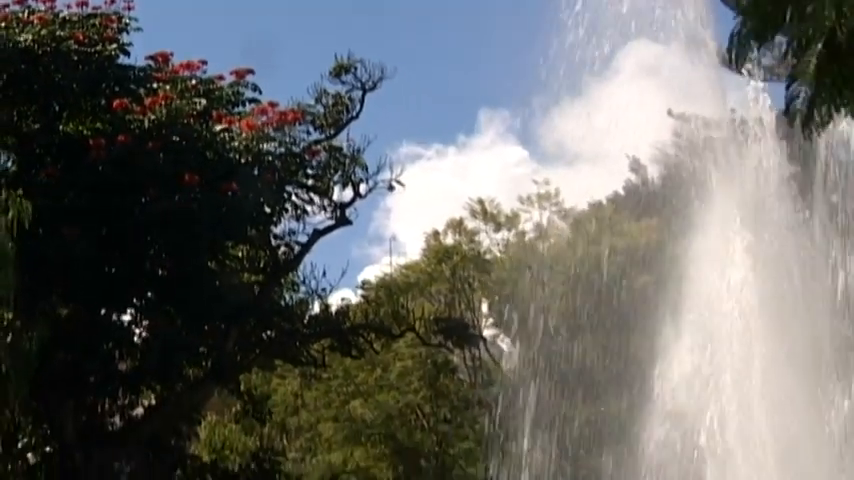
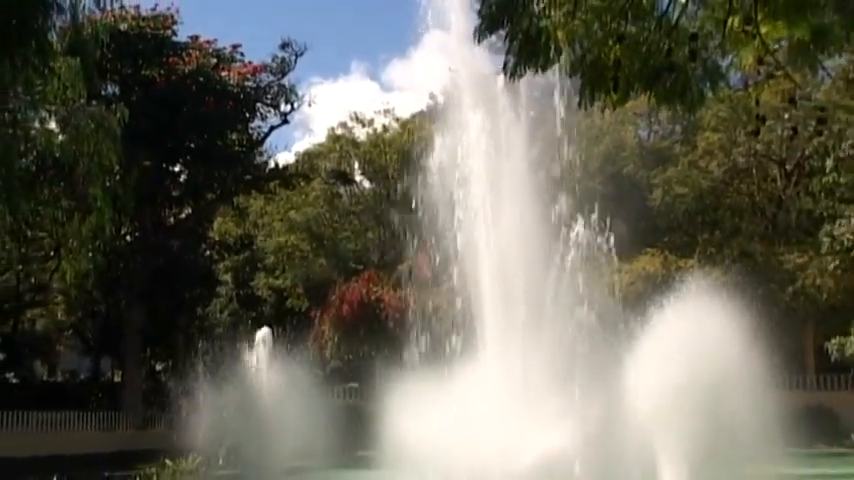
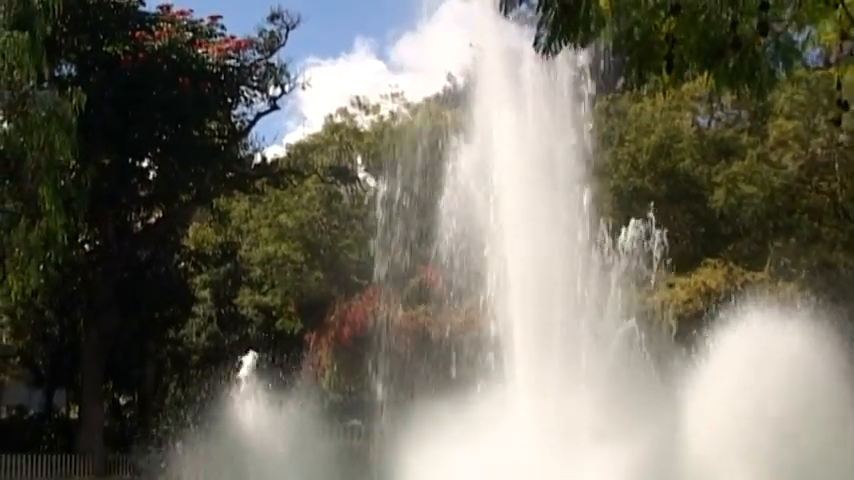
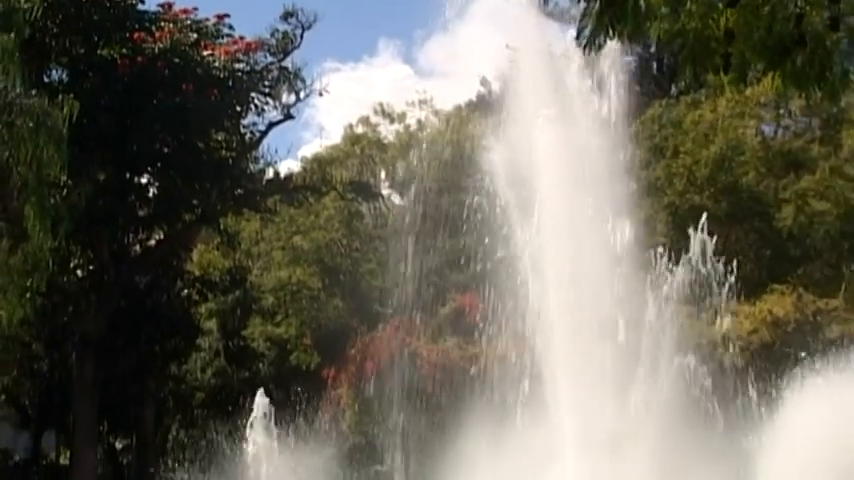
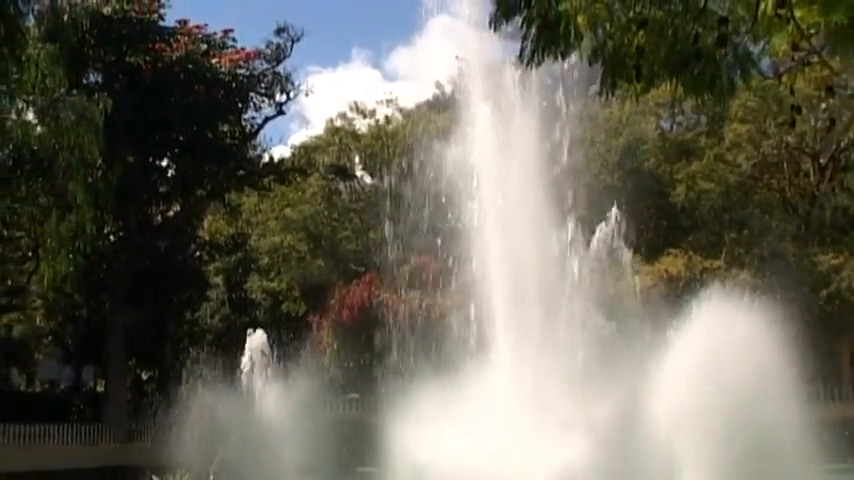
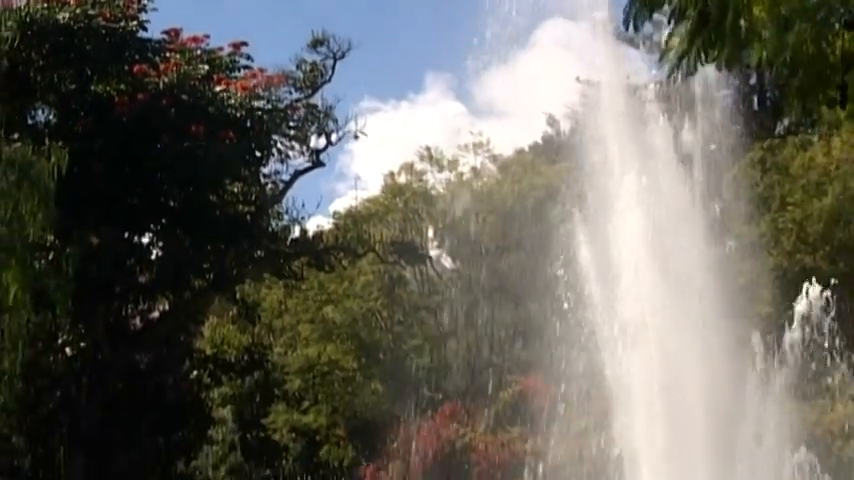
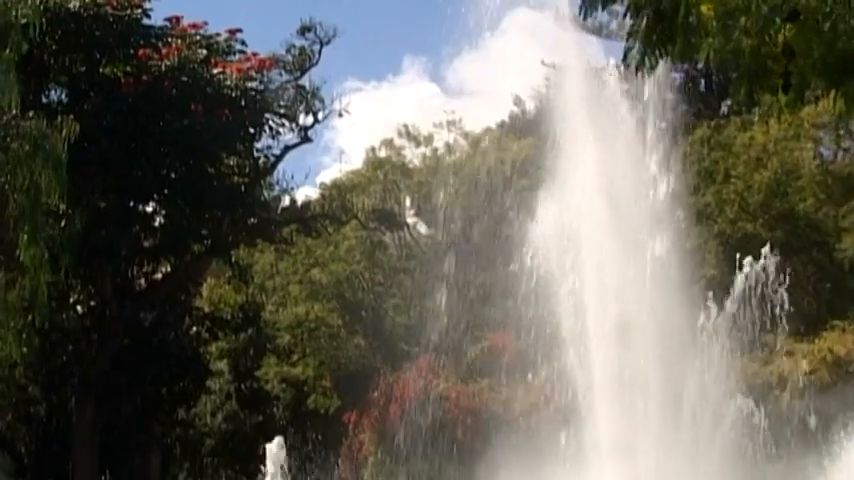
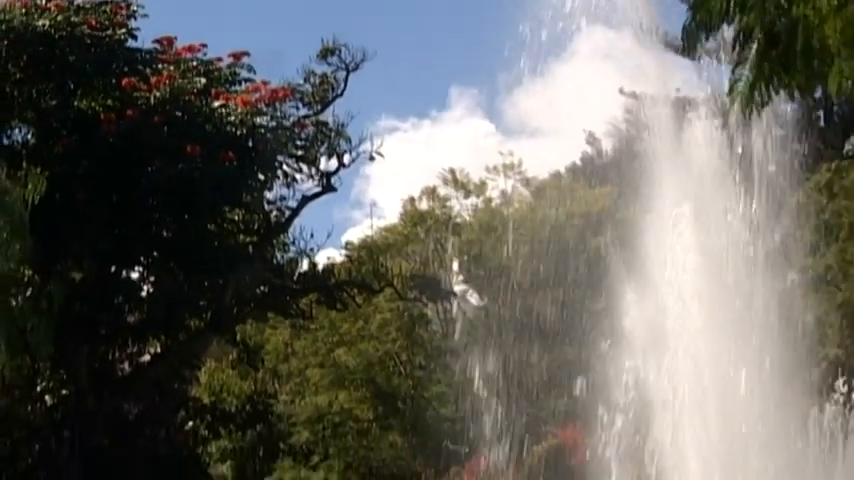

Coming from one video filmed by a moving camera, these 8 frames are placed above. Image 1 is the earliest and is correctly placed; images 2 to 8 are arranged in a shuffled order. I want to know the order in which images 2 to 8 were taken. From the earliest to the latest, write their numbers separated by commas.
8, 6, 7, 4, 3, 5, 2
